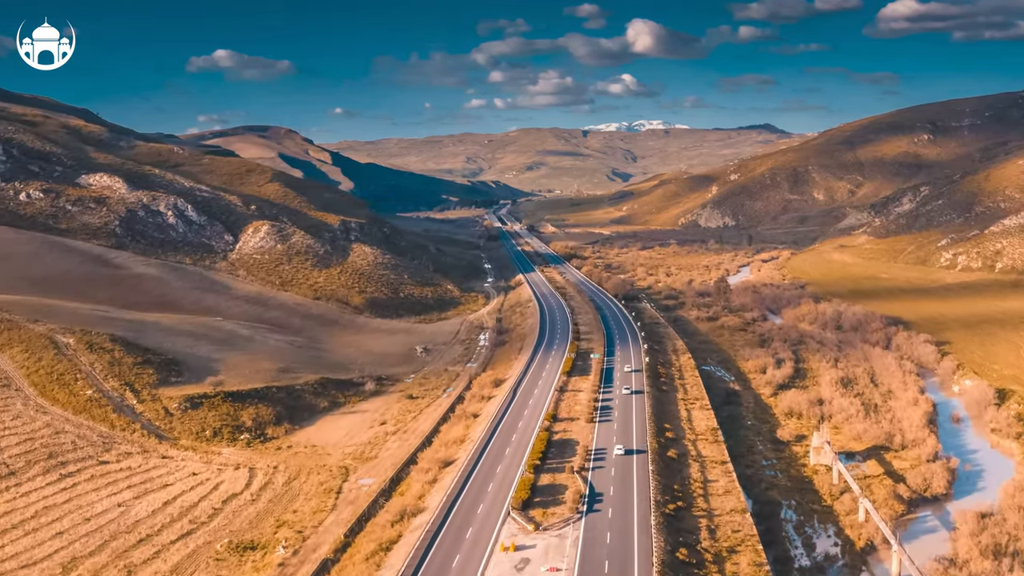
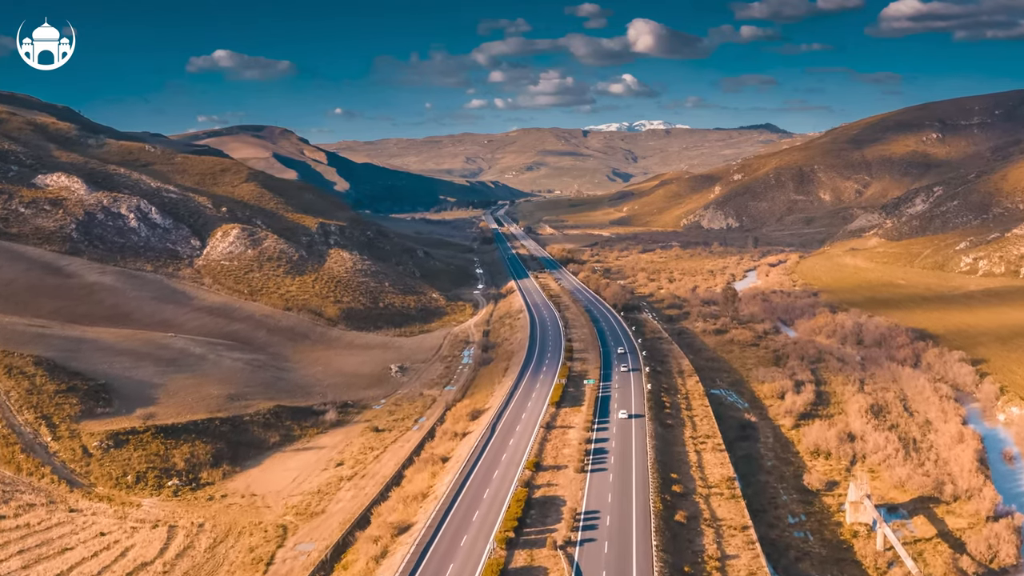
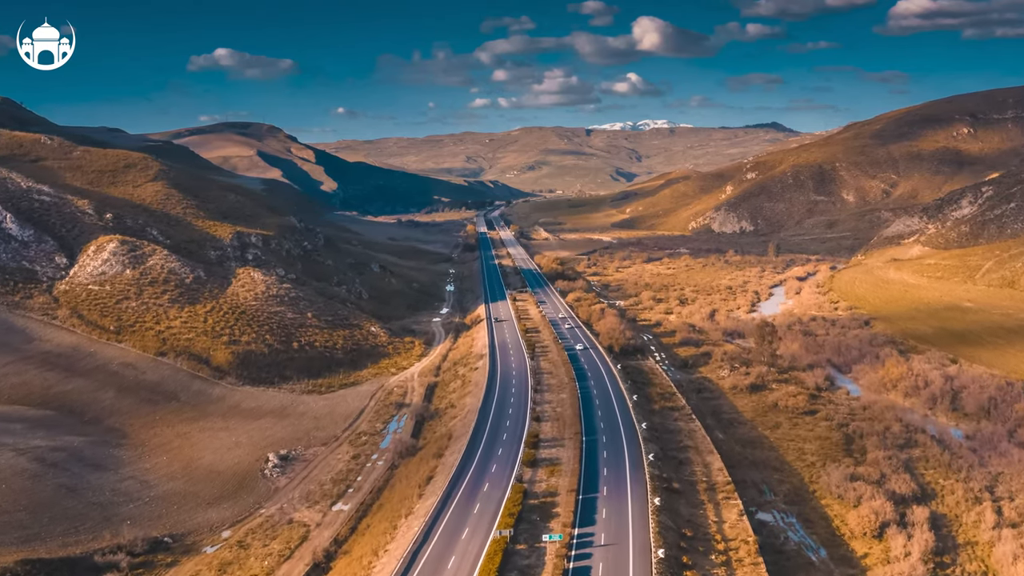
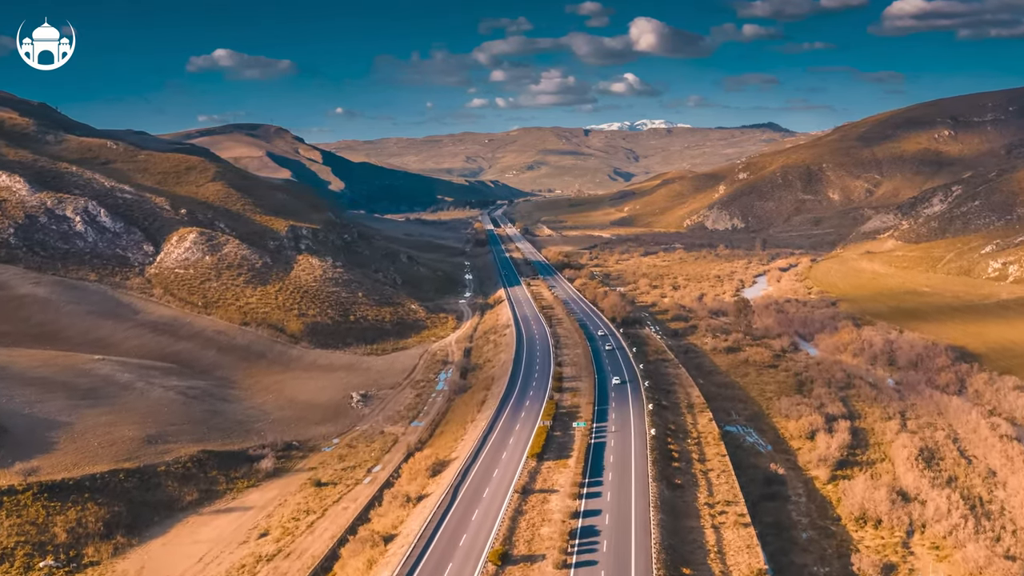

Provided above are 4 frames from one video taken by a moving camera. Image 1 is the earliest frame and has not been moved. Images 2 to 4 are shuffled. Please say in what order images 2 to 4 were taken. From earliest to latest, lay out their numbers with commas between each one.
2, 4, 3
